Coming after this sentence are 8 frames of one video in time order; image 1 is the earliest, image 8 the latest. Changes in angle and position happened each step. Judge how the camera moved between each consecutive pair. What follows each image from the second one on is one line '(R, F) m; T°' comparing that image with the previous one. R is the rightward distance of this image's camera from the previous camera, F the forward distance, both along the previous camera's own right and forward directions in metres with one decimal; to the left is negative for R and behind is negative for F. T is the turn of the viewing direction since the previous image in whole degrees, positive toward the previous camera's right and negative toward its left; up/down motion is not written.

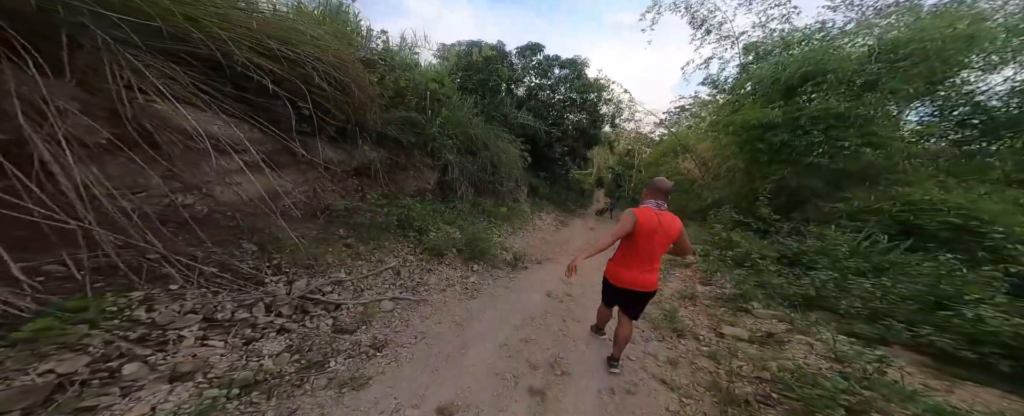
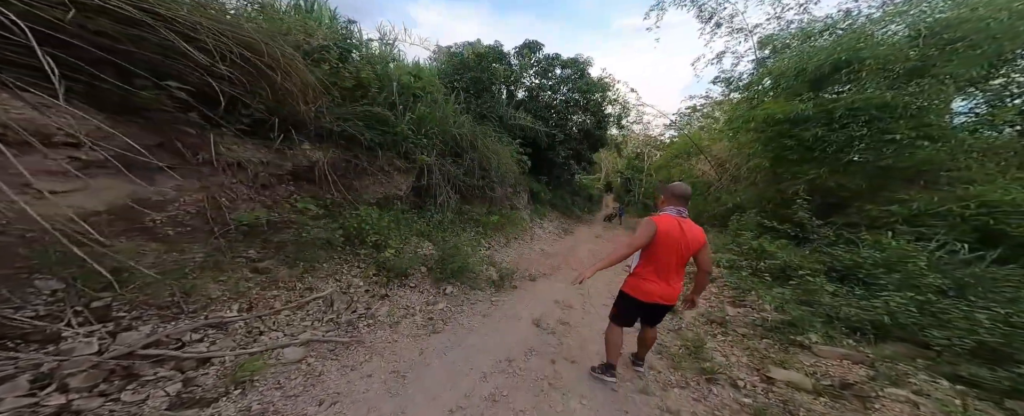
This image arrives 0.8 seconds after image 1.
(+0.4, +0.8) m; -3°
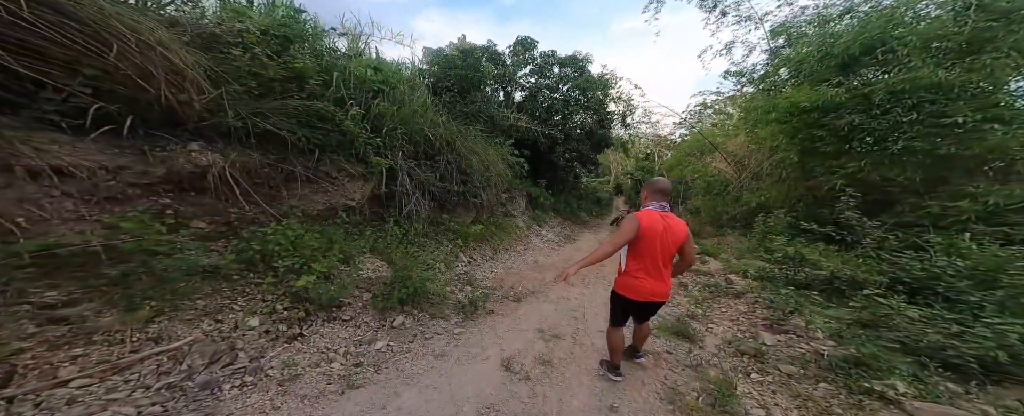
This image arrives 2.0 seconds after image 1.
(+0.5, +0.8) m; -2°
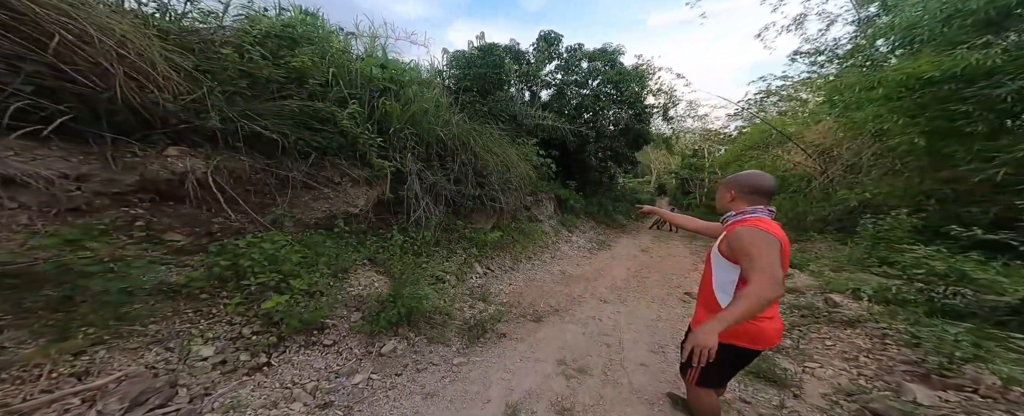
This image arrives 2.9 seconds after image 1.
(+0.2, +0.5) m; -7°
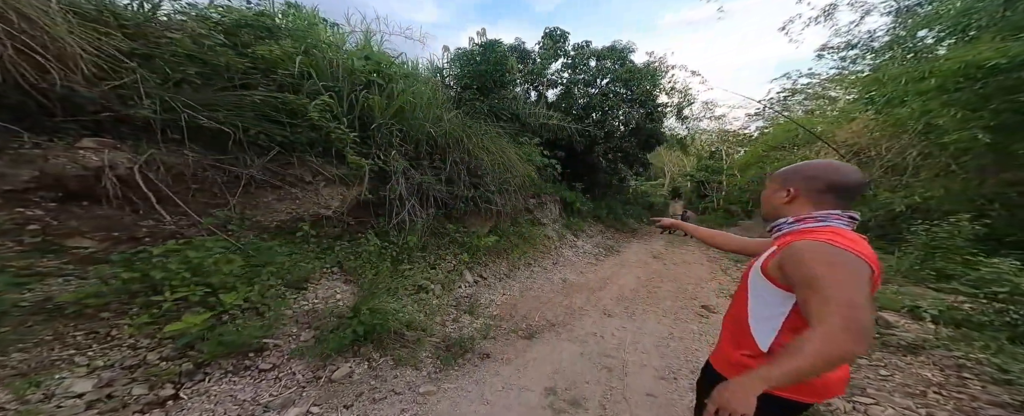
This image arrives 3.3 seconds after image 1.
(+0.2, +0.4) m; -2°
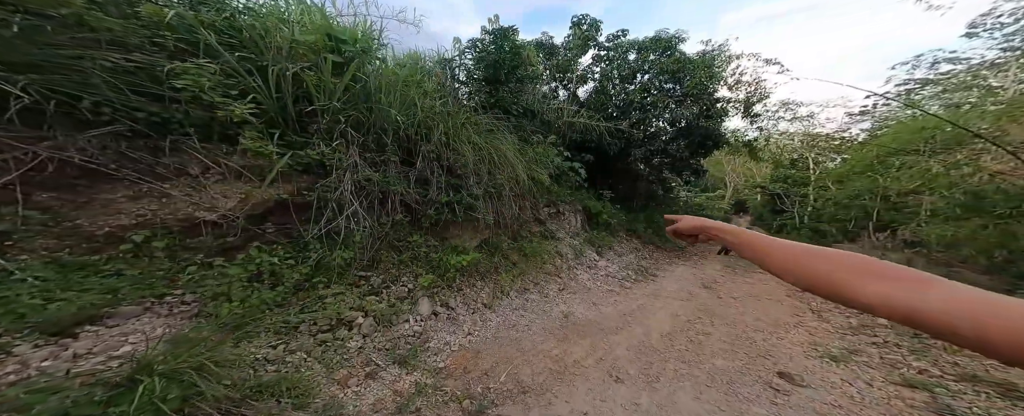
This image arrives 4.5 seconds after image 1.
(+0.7, +1.1) m; -9°
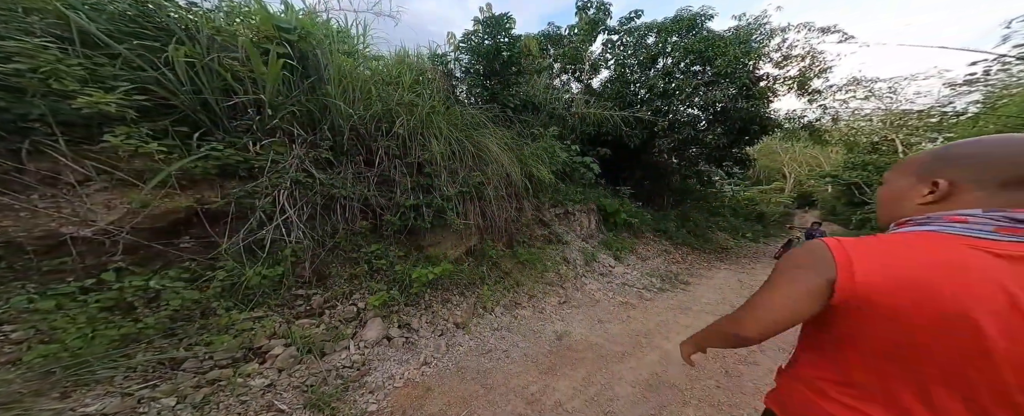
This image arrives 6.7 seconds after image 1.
(+0.6, +0.6) m; -7°
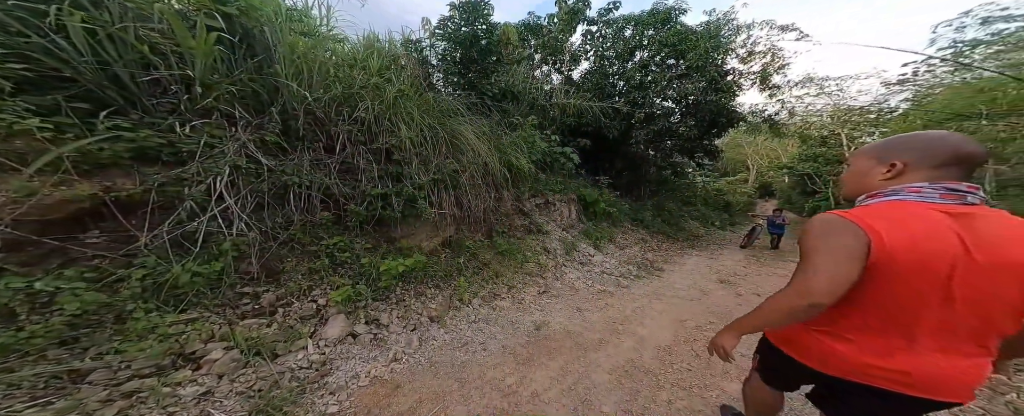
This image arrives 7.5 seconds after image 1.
(0.0, +0.1) m; +4°
